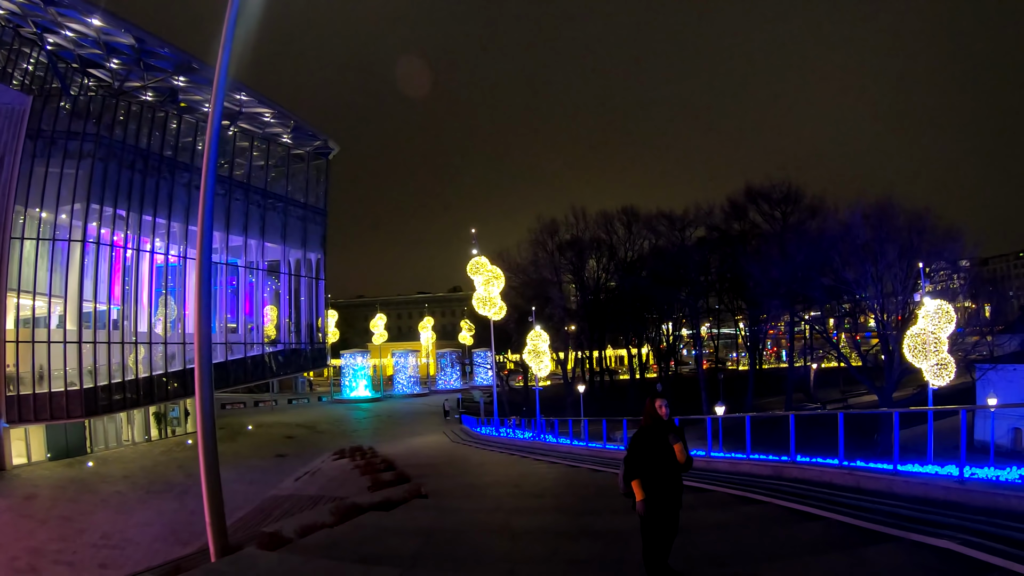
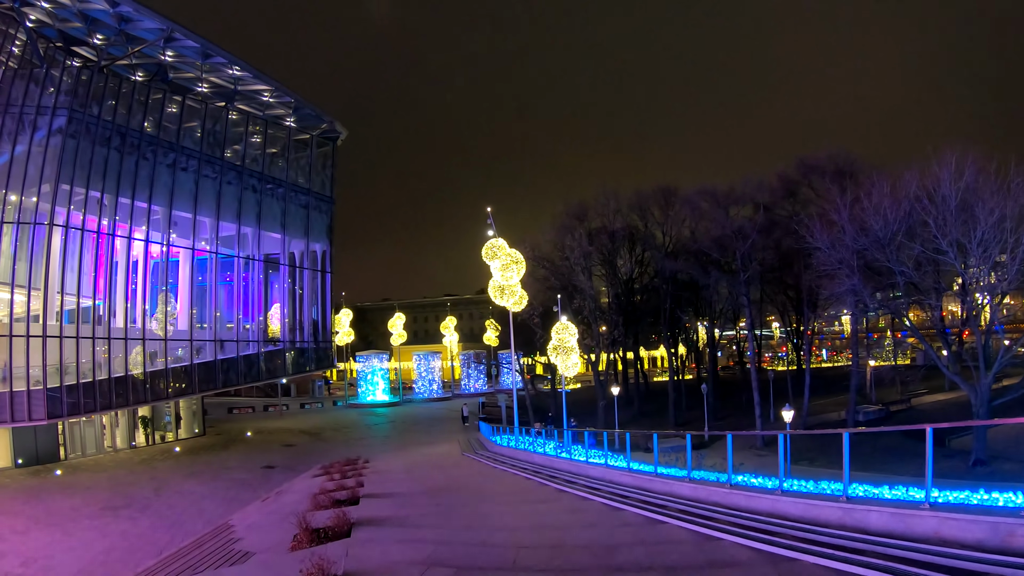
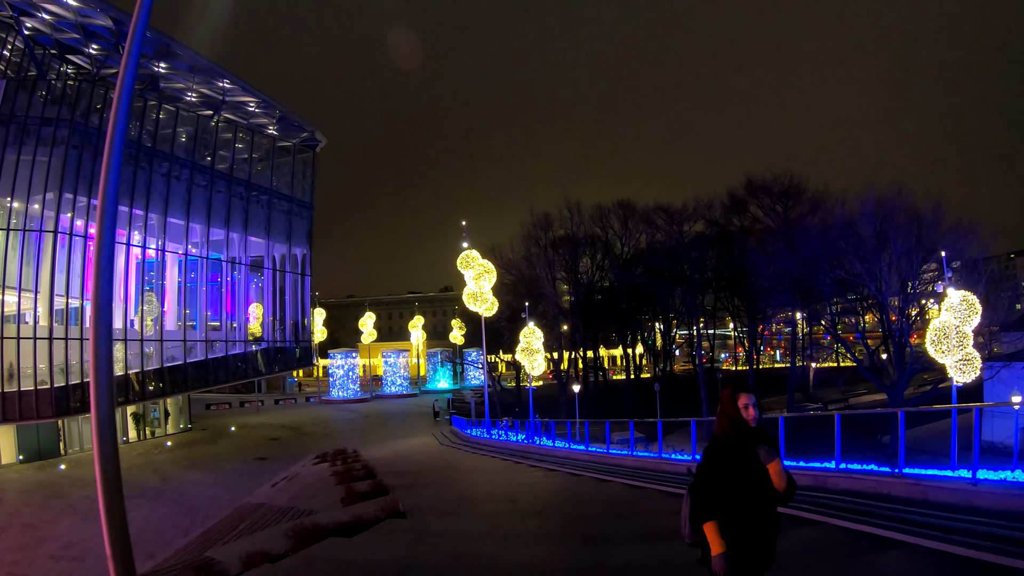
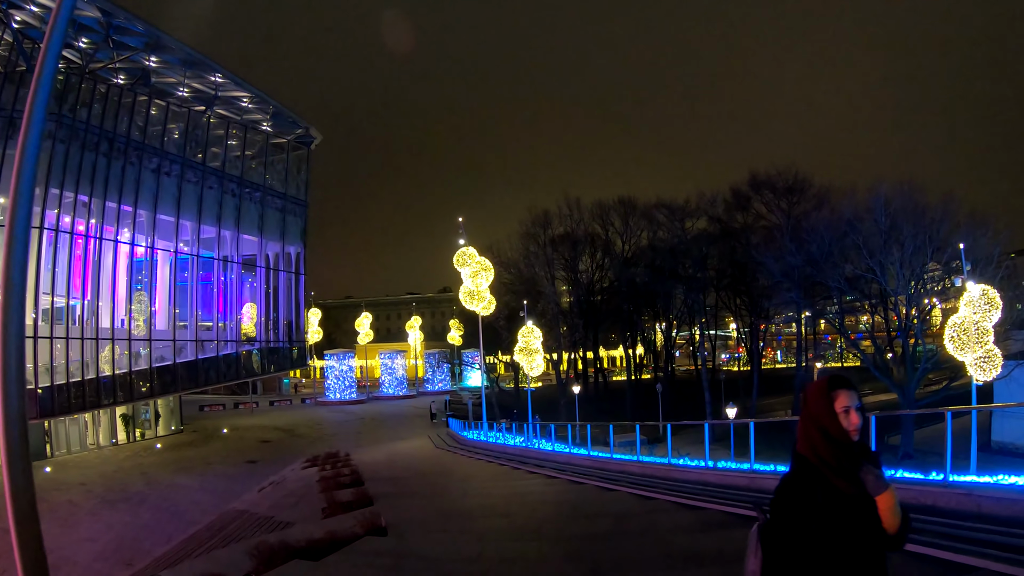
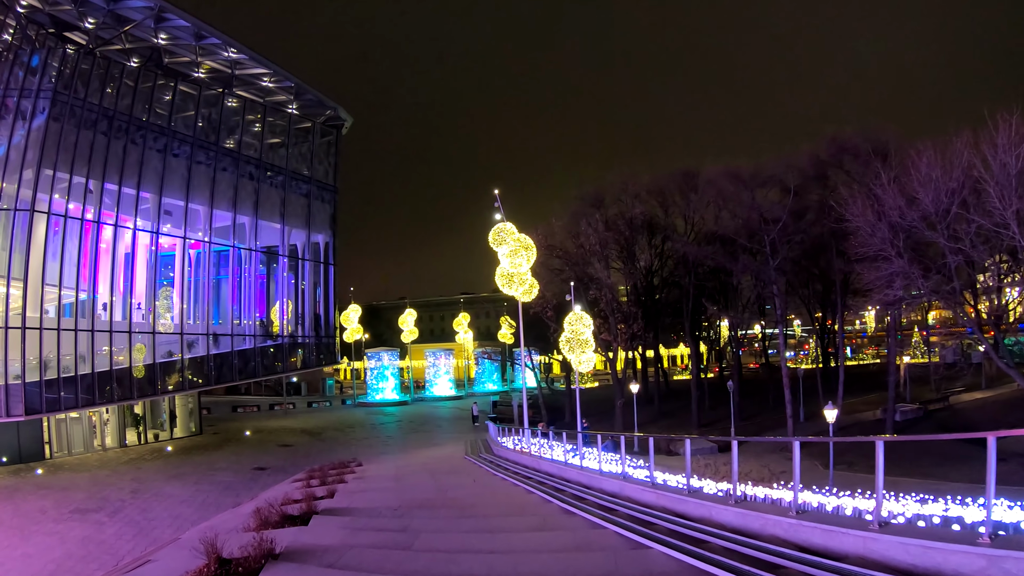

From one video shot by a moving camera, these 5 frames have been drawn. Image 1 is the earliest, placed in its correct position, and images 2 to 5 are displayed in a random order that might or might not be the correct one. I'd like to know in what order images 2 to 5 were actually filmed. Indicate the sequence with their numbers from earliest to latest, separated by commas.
3, 4, 2, 5
